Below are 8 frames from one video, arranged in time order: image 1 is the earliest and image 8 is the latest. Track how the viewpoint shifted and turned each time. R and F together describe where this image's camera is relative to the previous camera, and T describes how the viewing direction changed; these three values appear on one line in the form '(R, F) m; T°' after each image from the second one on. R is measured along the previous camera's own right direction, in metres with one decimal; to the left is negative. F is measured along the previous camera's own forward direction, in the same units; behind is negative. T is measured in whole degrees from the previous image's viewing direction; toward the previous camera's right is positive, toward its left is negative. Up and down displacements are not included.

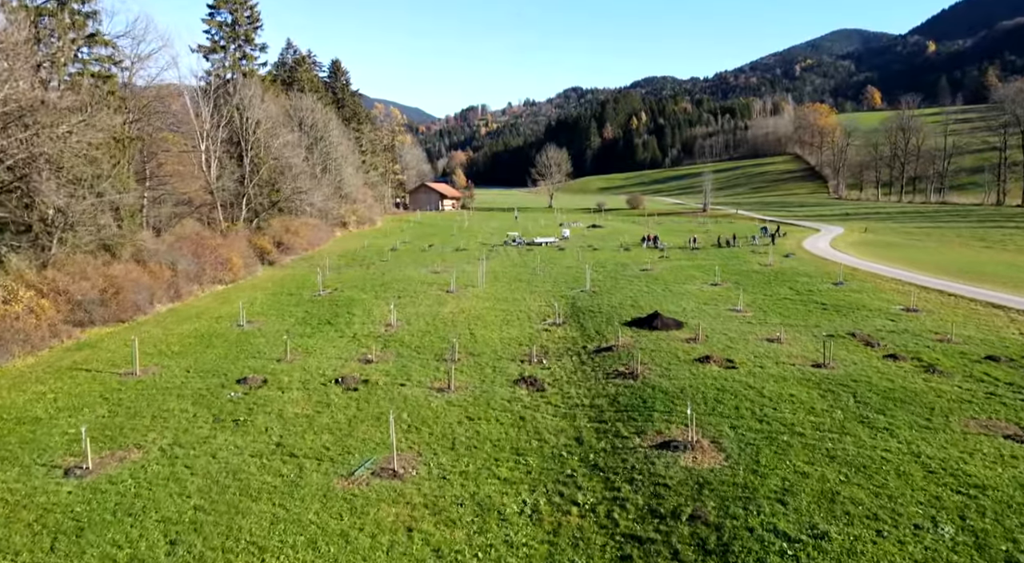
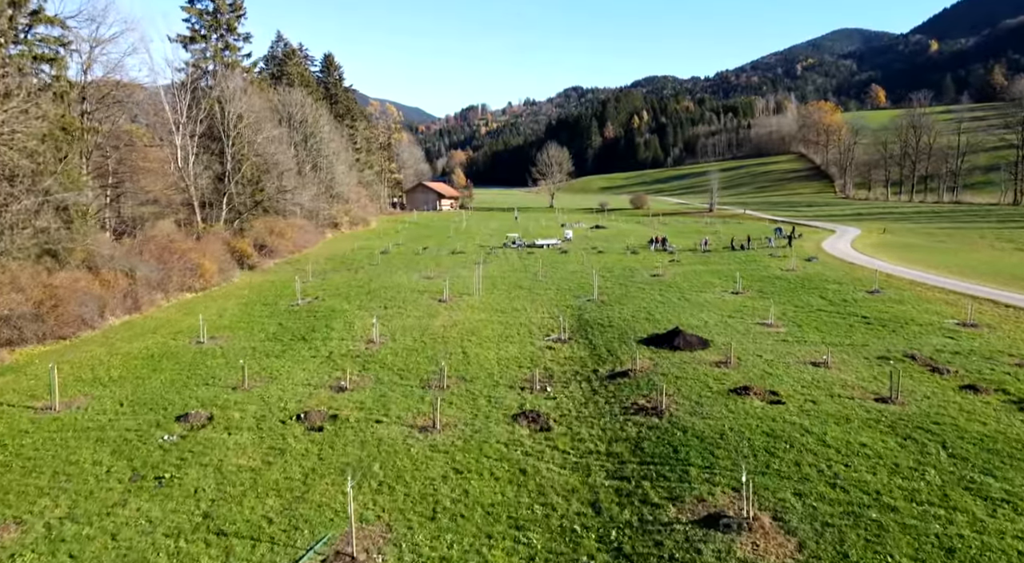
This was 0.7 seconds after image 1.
(+0.1, +4.4) m; 0°
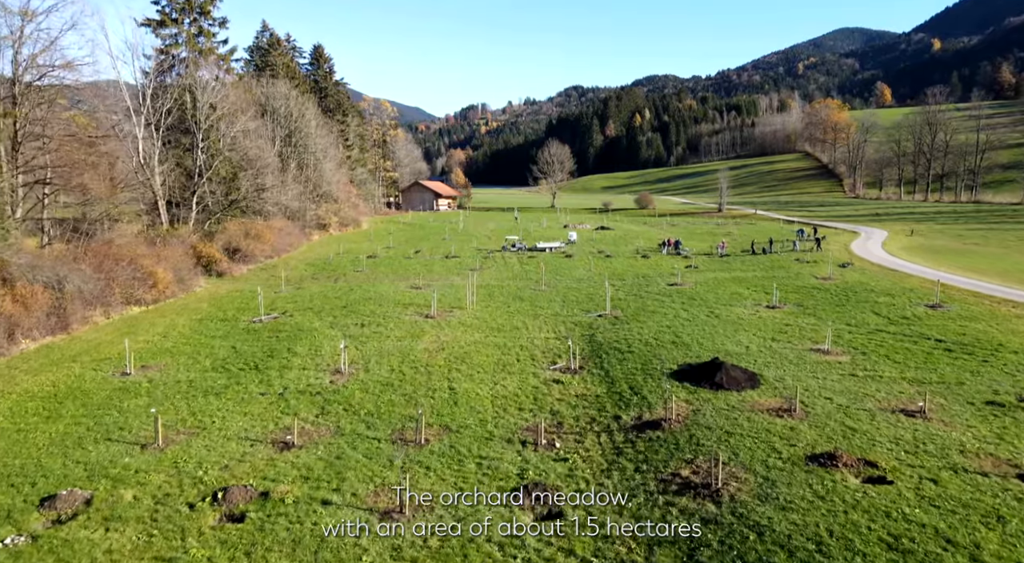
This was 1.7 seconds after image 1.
(+0.1, +5.9) m; 0°
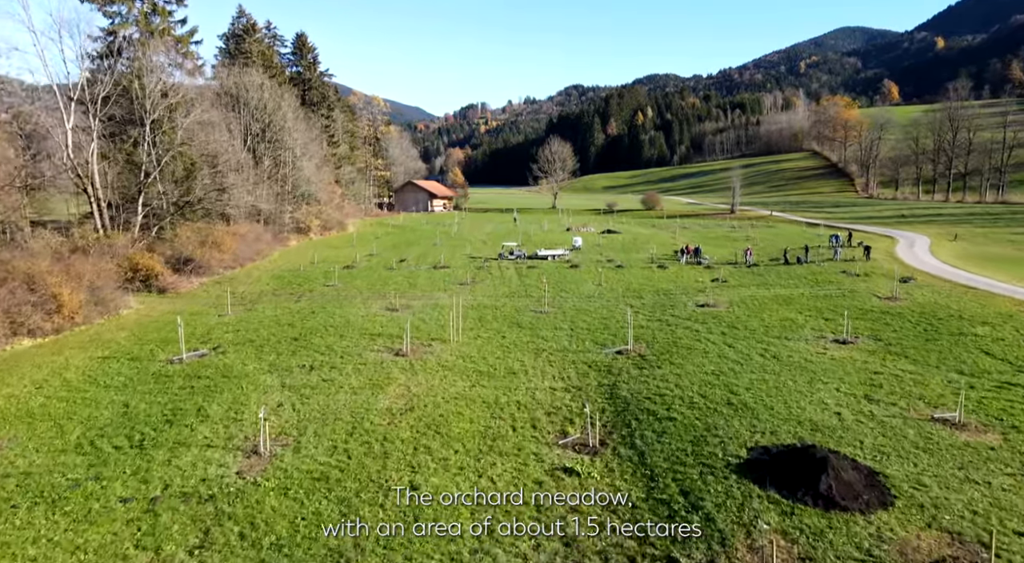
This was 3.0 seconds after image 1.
(+0.2, +8.0) m; 0°
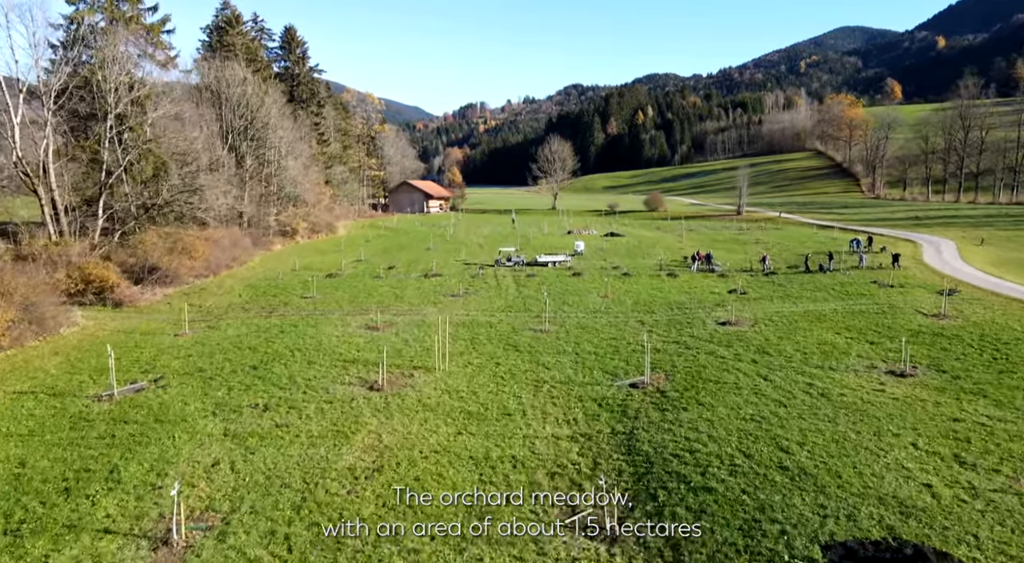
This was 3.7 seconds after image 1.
(+0.1, +4.4) m; 0°
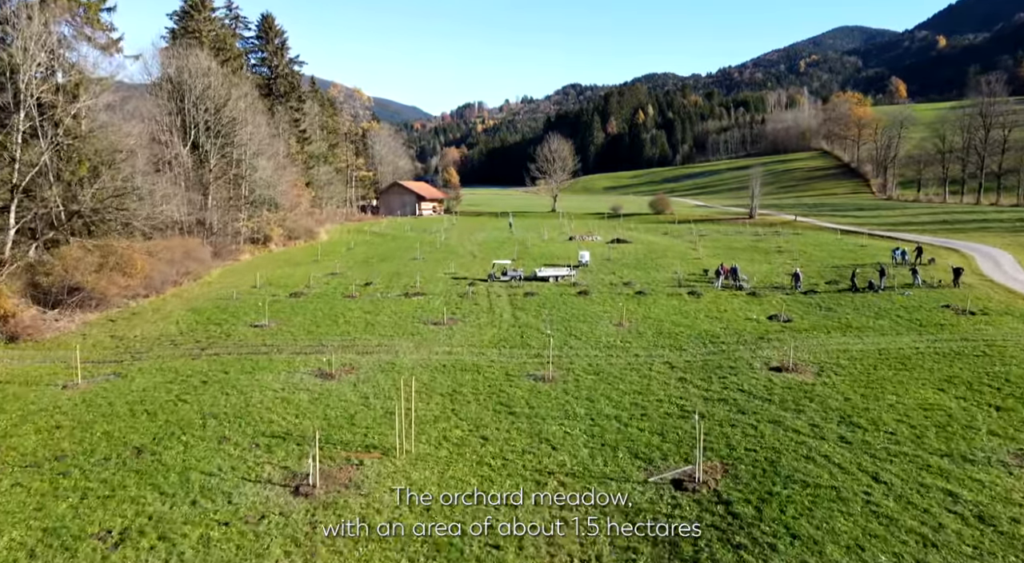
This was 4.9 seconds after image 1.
(+0.2, +7.6) m; 0°
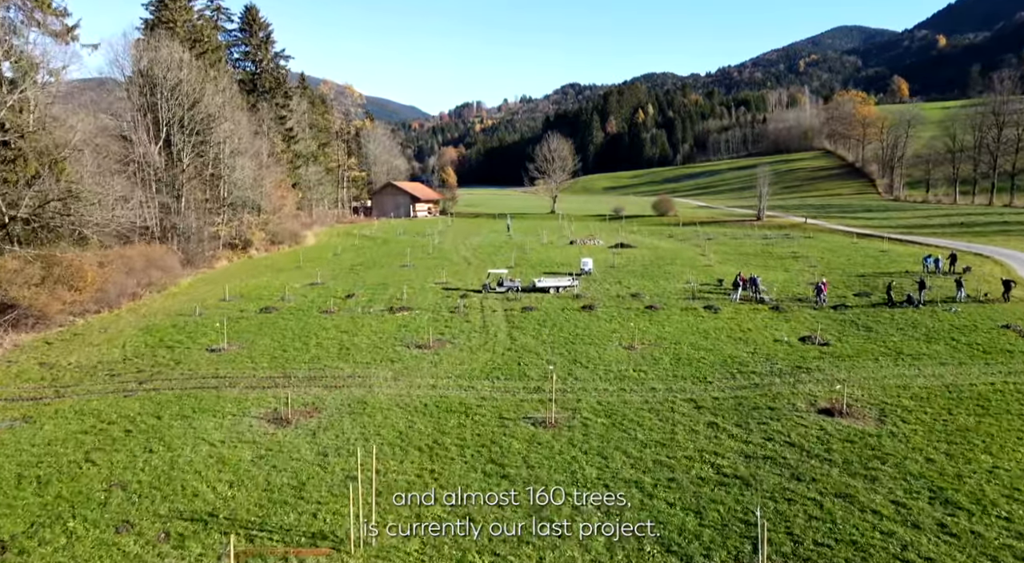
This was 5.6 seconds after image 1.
(+0.1, +4.6) m; 0°
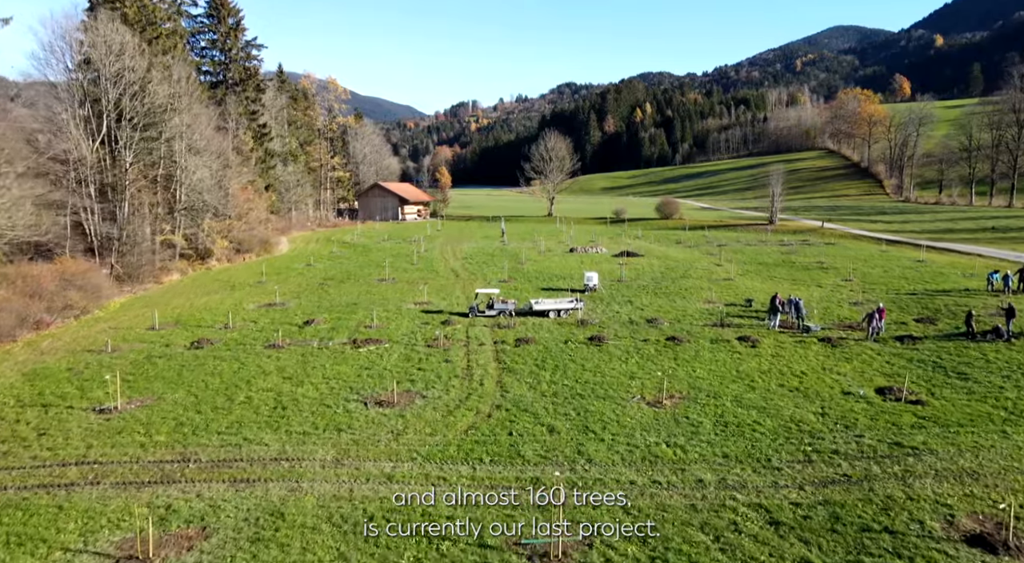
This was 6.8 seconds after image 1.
(+0.2, +7.7) m; 0°
